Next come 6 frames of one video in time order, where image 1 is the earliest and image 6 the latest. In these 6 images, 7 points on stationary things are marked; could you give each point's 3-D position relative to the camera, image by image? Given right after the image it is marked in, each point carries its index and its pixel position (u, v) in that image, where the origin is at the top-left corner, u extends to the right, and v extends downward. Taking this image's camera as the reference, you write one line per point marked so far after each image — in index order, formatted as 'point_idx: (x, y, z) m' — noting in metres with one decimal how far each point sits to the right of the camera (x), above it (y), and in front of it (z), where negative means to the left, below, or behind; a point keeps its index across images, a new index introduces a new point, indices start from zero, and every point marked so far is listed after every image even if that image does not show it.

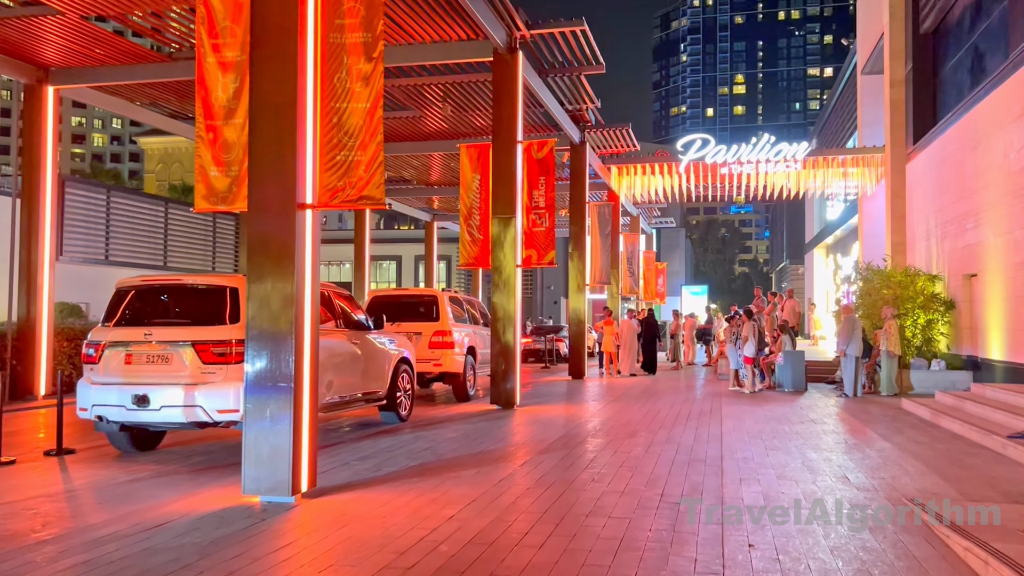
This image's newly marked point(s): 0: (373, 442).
0: (-1.6, -1.8, +9.4) m
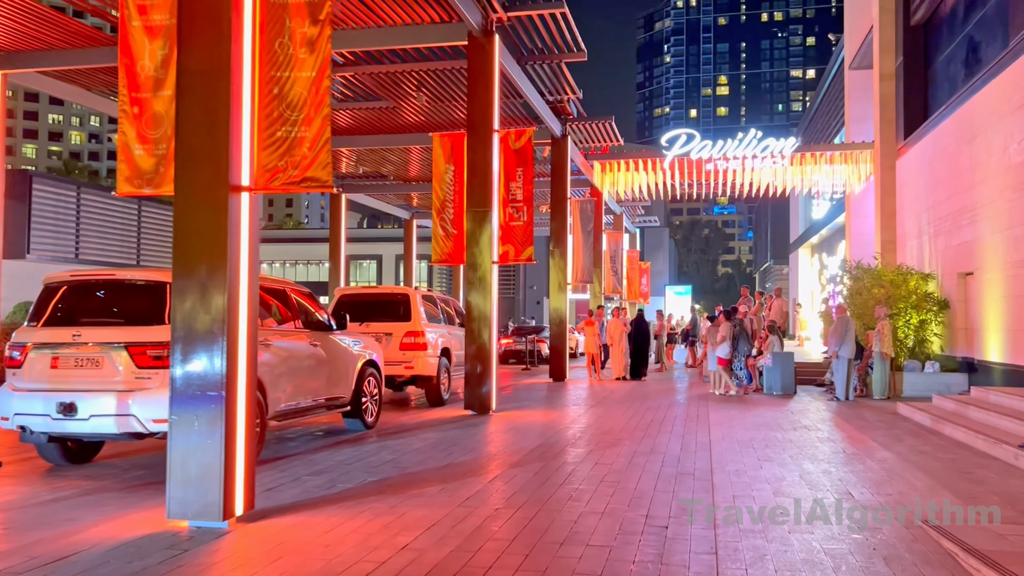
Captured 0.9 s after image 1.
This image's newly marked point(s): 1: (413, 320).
0: (-1.8, -1.7, +8.6) m
1: (-1.6, -0.5, +13.2) m
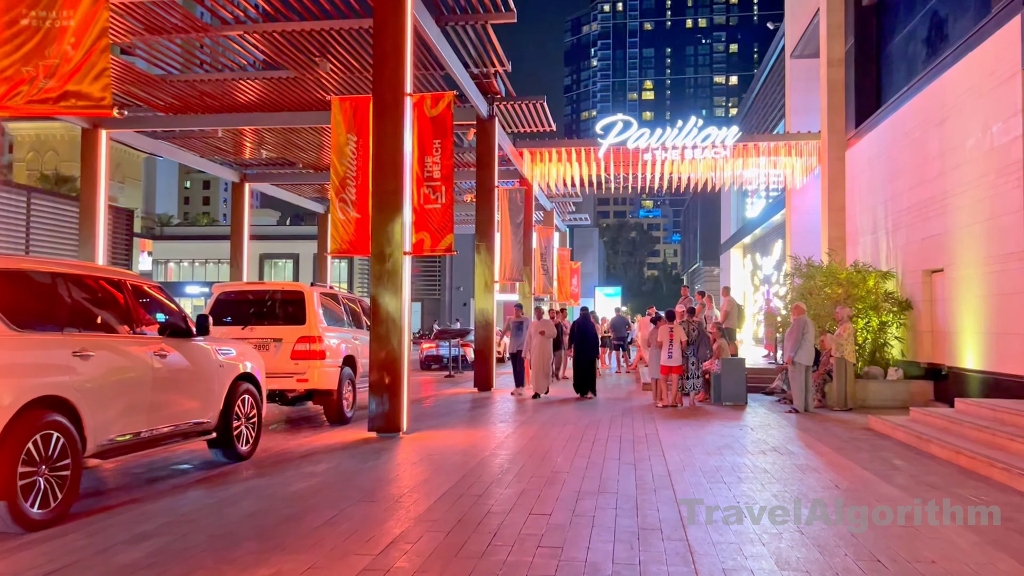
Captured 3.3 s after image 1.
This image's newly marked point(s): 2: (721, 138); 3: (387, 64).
0: (-2.6, -1.7, +6.4) m
1: (-2.7, -0.5, +11.0) m
2: (+4.8, +3.4, +19.1) m
3: (-1.5, +2.7, +10.3) m
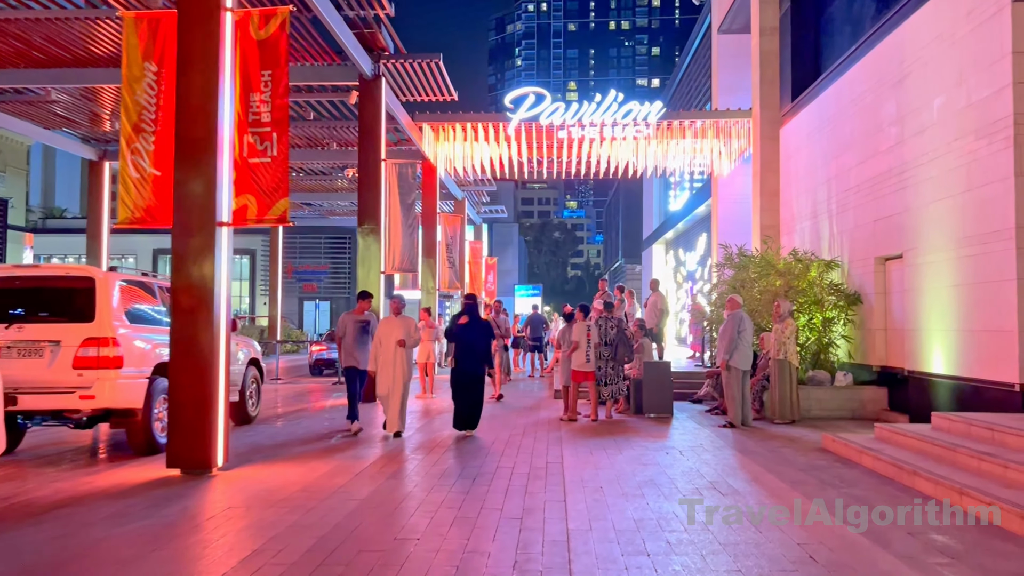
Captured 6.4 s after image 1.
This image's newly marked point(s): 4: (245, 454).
0: (-3.5, -1.5, +3.6) m
1: (-4.0, -0.3, +8.1) m
2: (+2.7, +3.5, +17.0) m
3: (-2.8, +2.9, +7.6) m
4: (-2.8, -1.7, +8.8) m
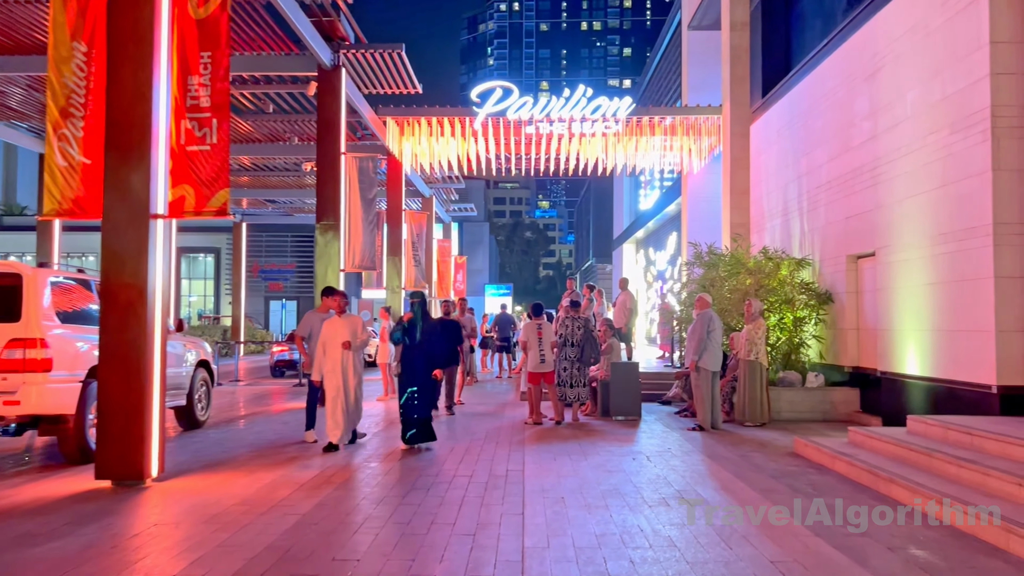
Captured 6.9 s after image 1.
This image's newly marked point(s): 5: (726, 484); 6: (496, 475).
0: (-3.8, -1.5, +3.1) m
1: (-4.4, -0.3, +7.6) m
2: (+2.0, +3.6, +16.6) m
3: (-3.2, +2.9, +7.1) m
4: (-3.2, -1.7, +8.3) m
5: (+1.8, -1.6, +7.0) m
6: (-0.1, -1.6, +7.3) m
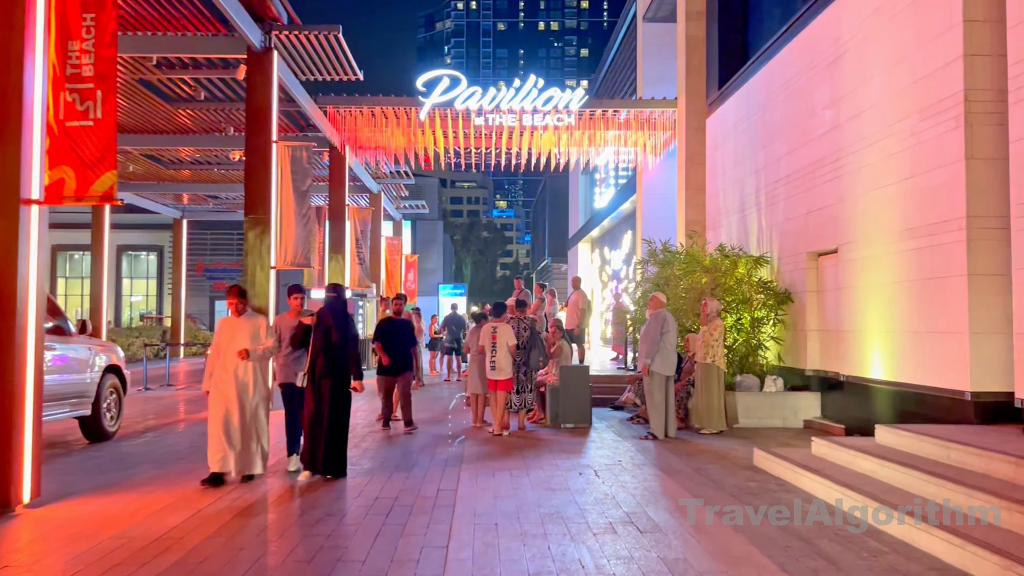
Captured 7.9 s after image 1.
0: (-4.1, -1.5, +2.1) m
1: (-5.0, -0.3, +6.6) m
2: (+1.0, +3.6, +15.9) m
3: (-3.7, +2.9, +6.1) m
4: (-3.8, -1.7, +7.3) m
5: (+1.3, -1.6, +6.3) m
6: (-0.6, -1.6, +6.5) m
